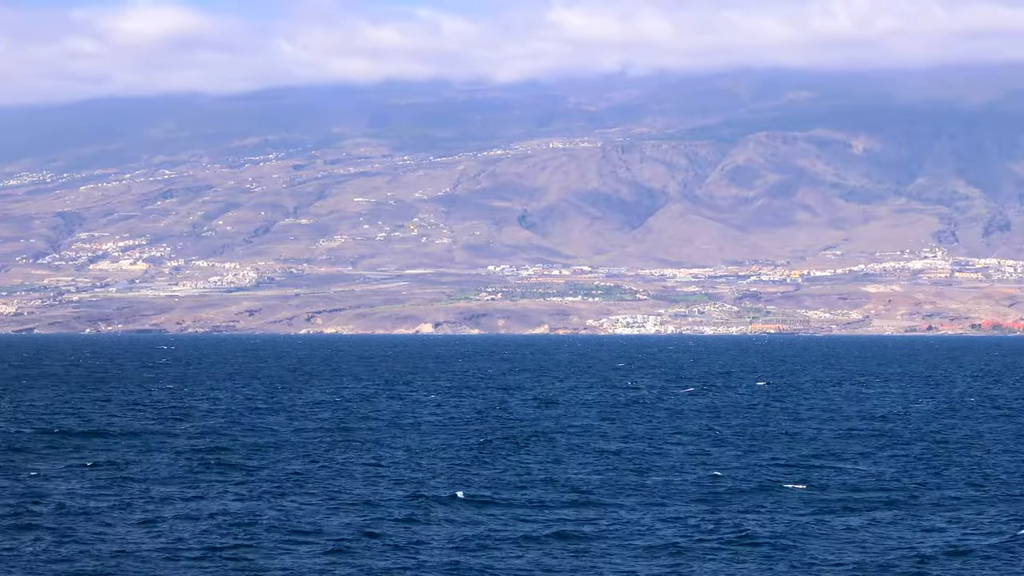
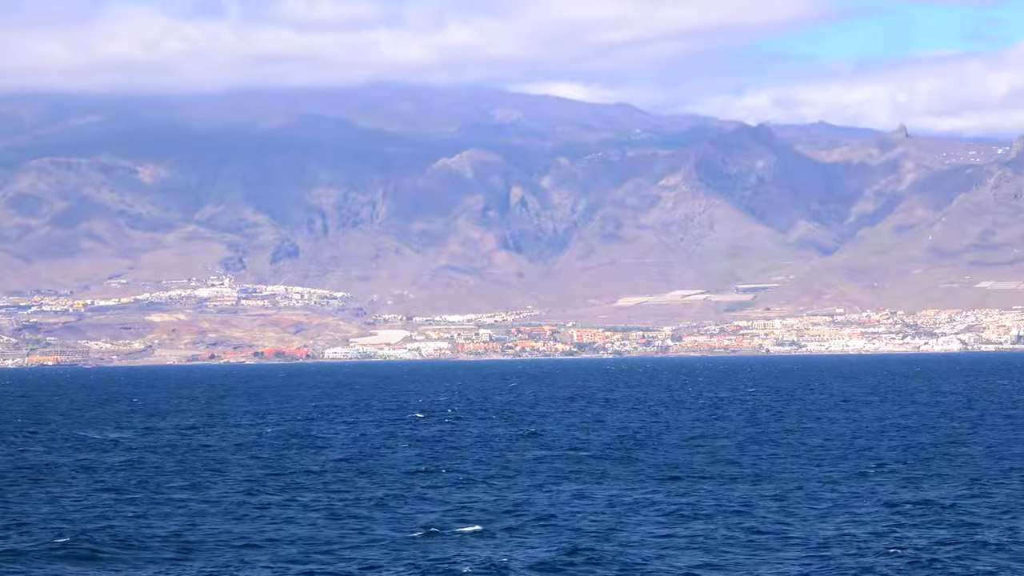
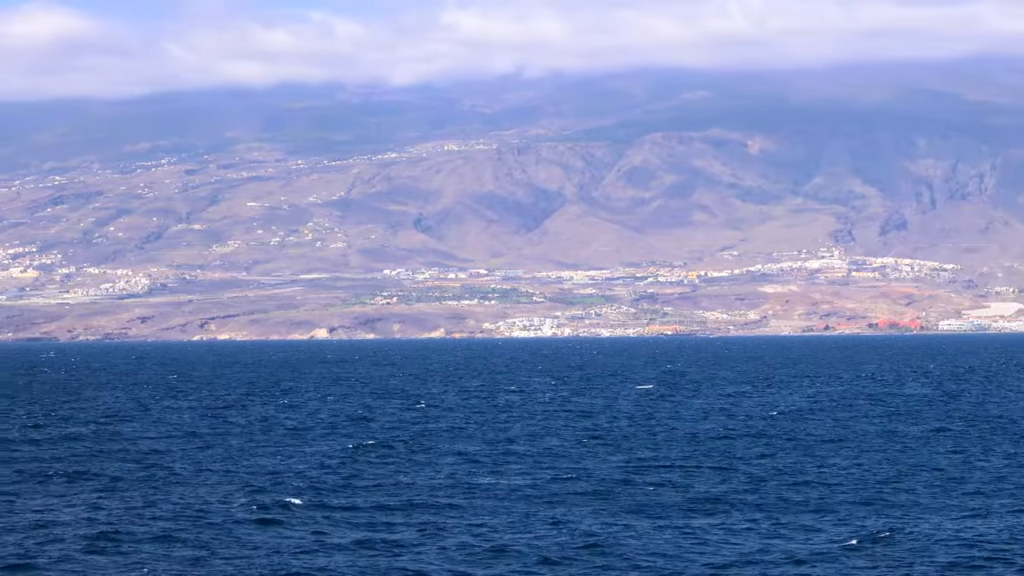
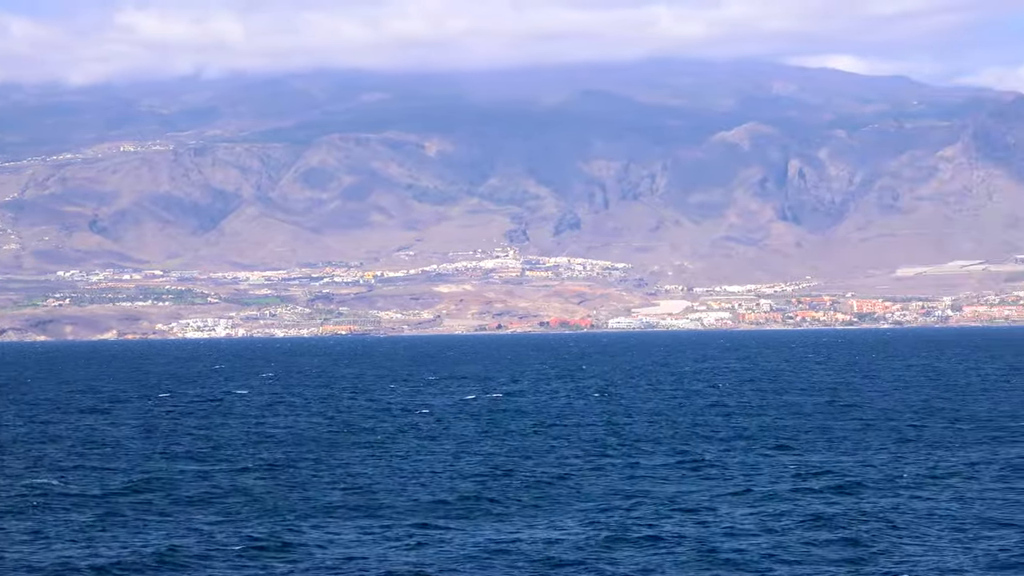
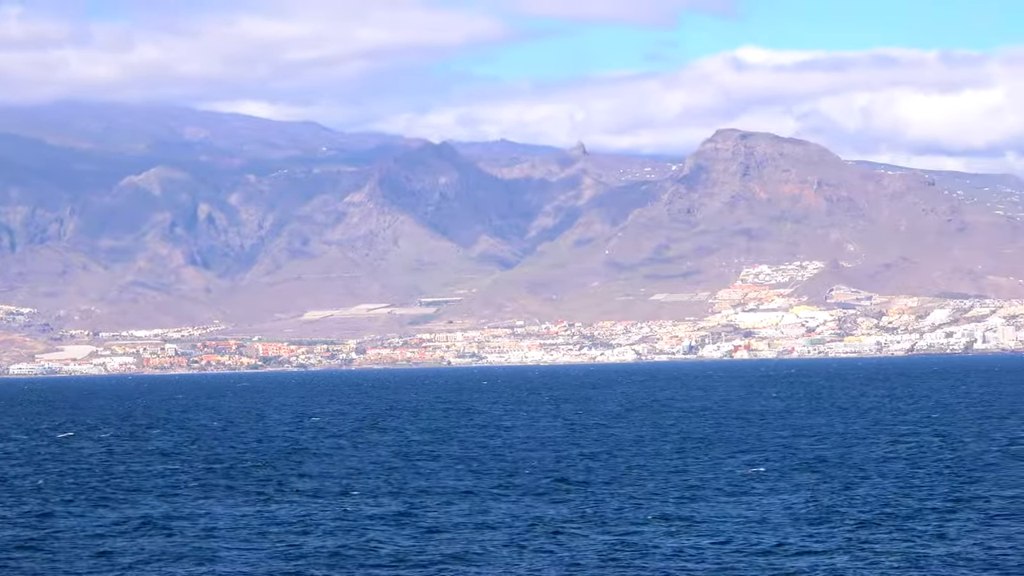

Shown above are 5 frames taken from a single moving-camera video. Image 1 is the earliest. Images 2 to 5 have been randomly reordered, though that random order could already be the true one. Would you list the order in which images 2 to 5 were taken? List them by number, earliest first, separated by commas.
3, 4, 2, 5
